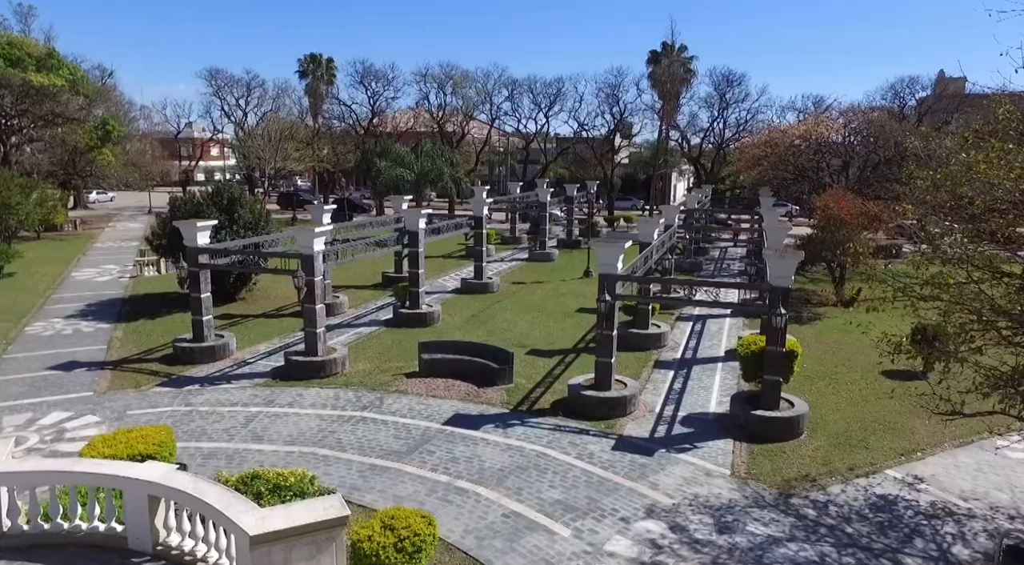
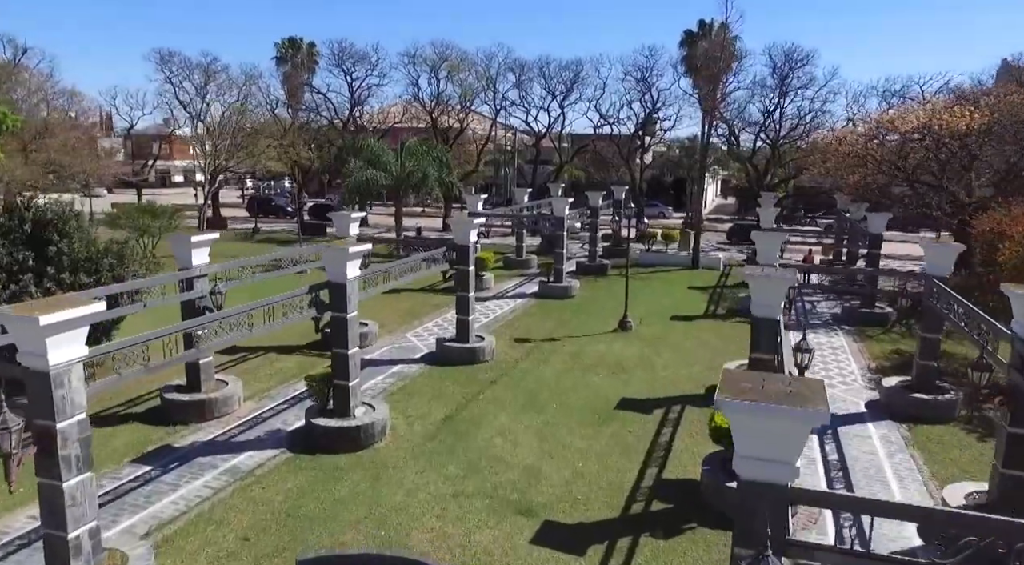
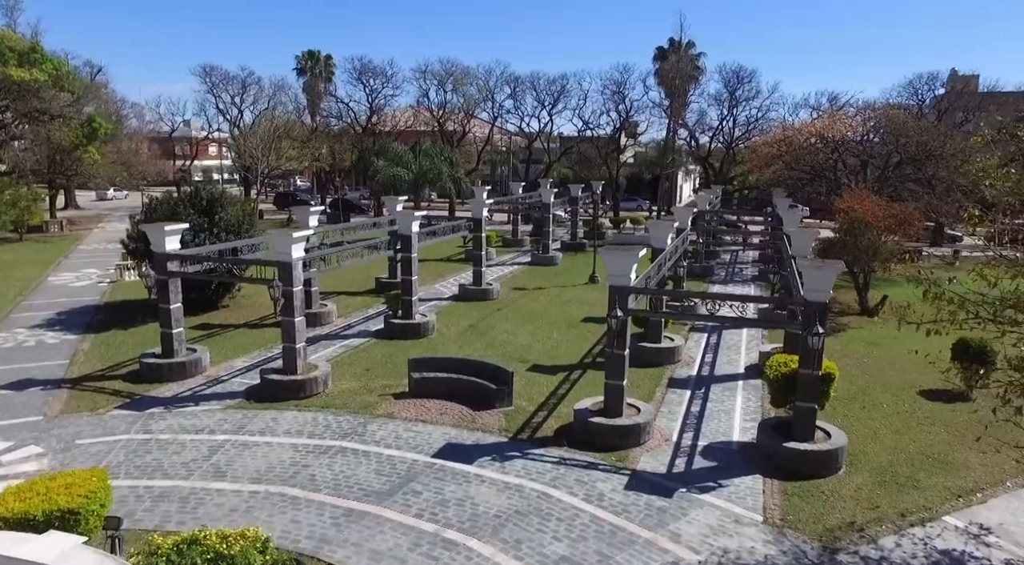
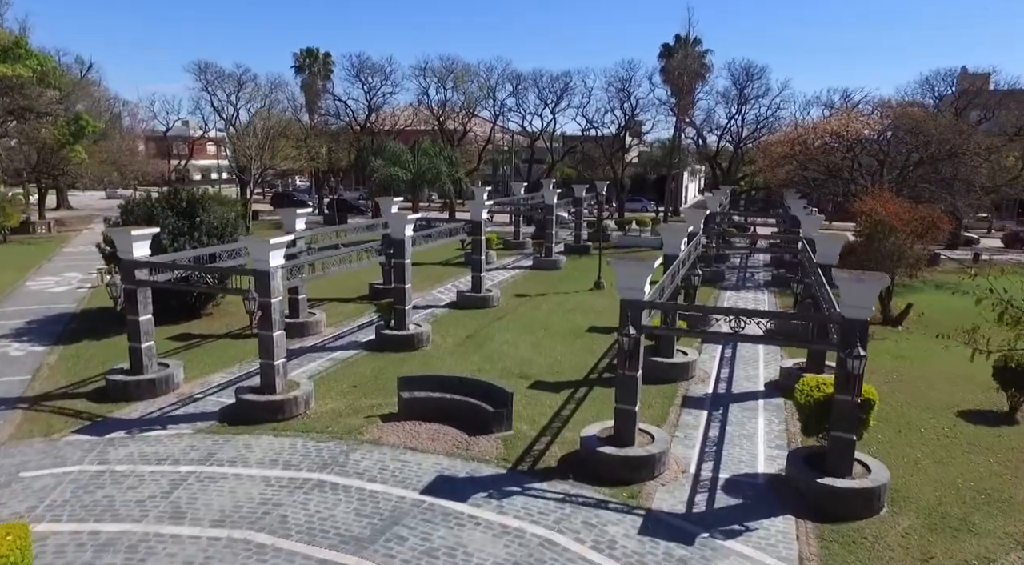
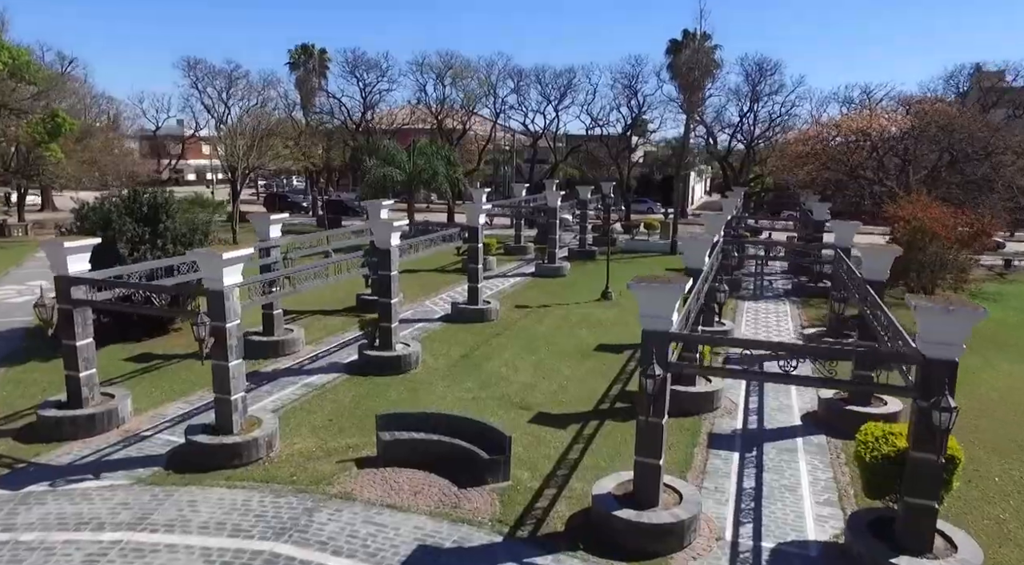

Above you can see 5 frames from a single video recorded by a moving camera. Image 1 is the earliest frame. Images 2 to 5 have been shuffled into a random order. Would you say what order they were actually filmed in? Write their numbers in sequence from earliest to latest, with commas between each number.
3, 4, 5, 2
